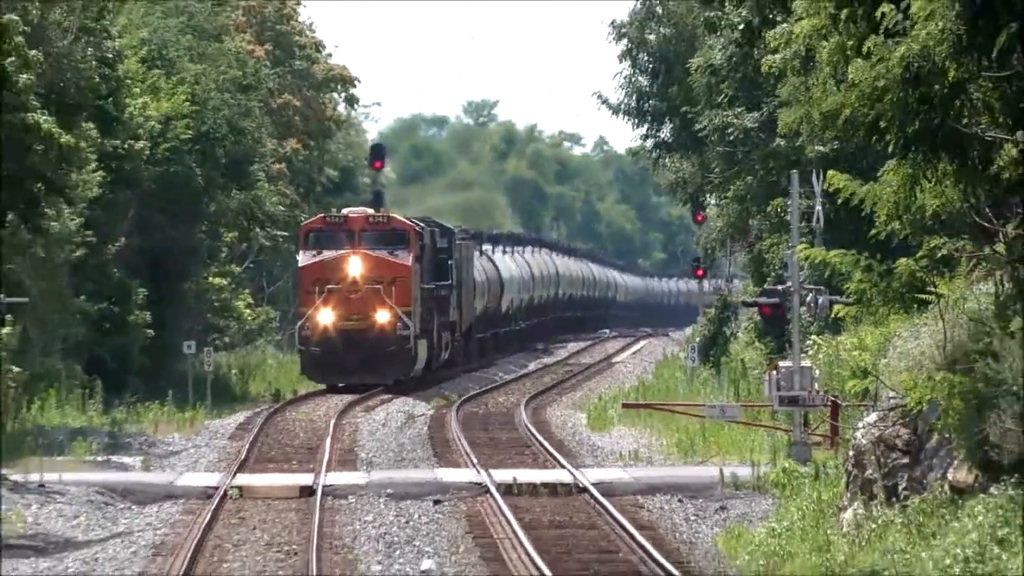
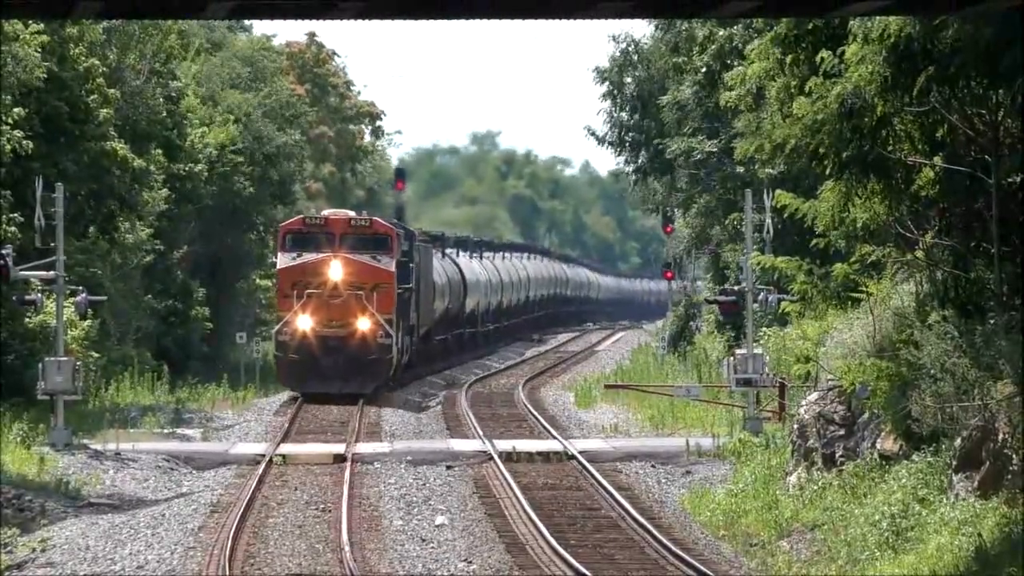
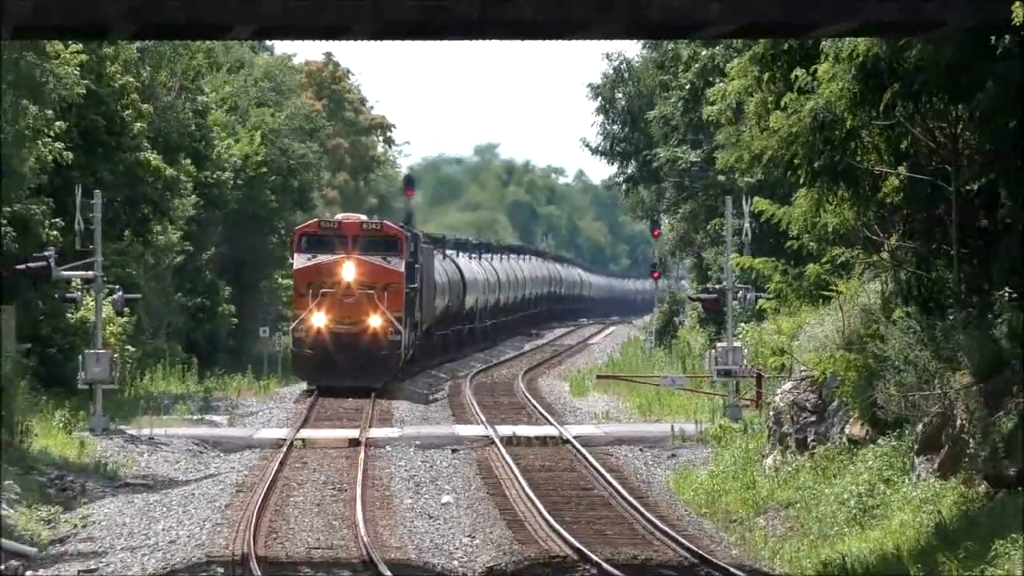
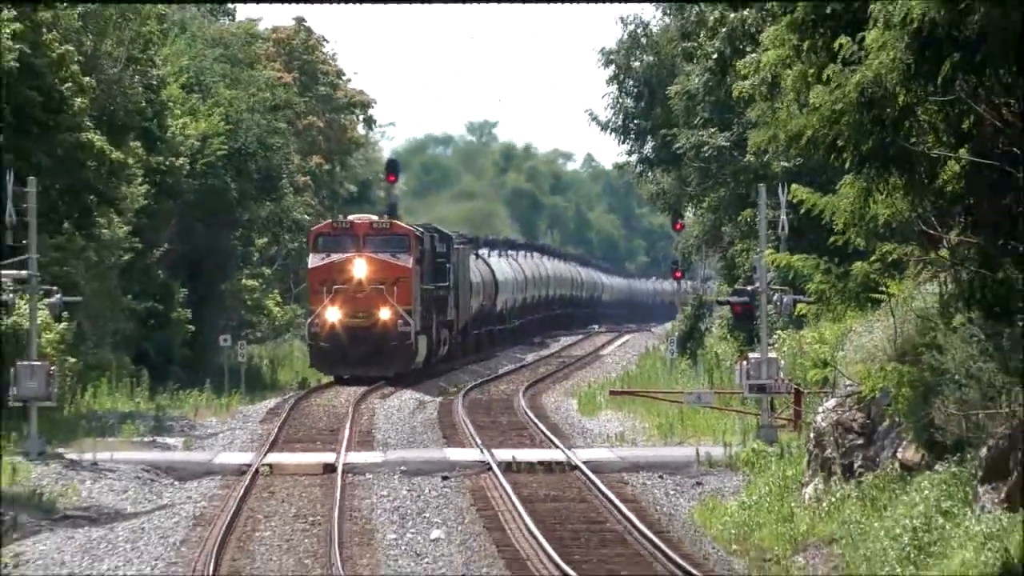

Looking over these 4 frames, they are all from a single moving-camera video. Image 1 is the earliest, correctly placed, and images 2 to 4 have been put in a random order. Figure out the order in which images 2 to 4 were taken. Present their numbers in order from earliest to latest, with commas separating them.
4, 2, 3
